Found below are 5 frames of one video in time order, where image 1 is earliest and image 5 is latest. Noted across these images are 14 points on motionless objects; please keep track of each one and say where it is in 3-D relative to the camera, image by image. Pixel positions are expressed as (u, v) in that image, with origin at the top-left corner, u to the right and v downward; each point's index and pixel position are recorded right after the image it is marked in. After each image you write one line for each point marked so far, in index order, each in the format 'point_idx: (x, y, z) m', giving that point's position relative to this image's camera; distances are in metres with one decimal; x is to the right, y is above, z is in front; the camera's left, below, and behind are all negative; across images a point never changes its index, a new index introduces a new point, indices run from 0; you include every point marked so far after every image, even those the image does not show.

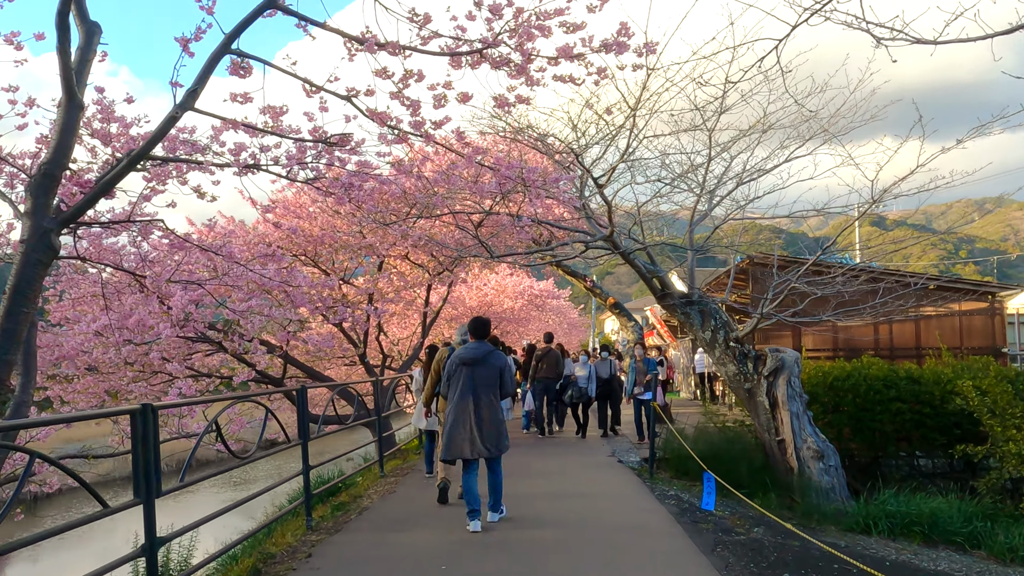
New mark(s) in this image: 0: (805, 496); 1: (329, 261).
0: (+3.6, -2.6, +9.3) m
1: (-3.1, +0.5, +12.7) m
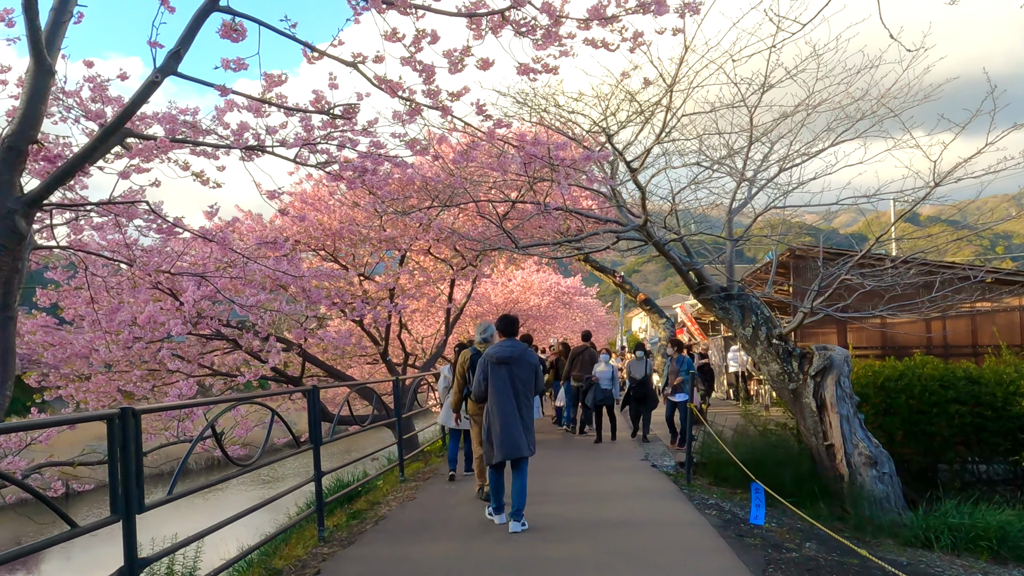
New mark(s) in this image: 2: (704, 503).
0: (+4.0, -2.5, +8.6) m
1: (-2.6, +0.5, +12.2) m
2: (+2.1, -2.4, +8.5) m
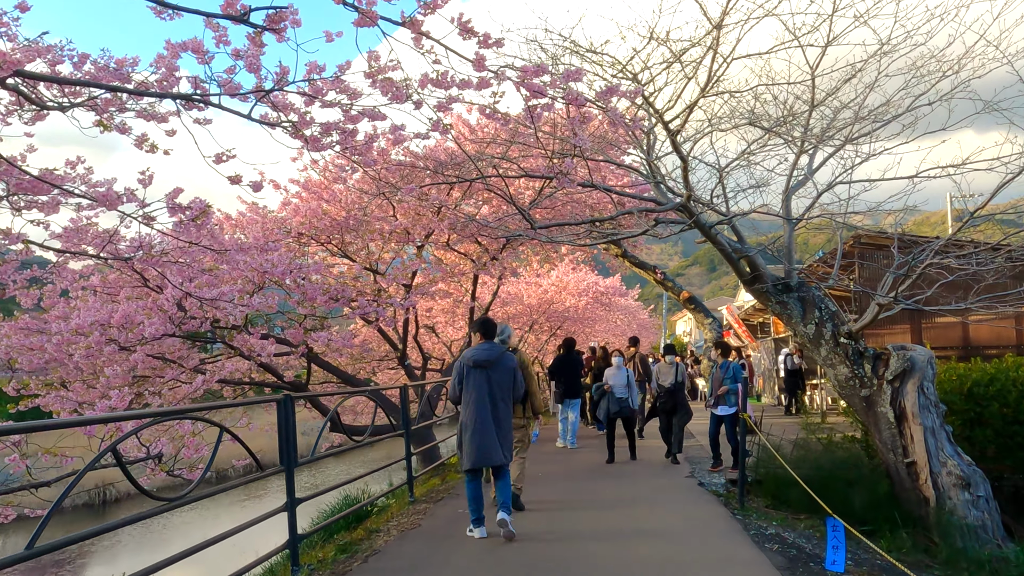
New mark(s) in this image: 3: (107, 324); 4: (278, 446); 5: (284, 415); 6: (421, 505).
0: (+4.2, -2.4, +7.2) m
1: (-2.3, +0.6, +11.1) m
2: (+2.3, -2.3, +7.2) m
3: (-4.8, -0.4, +8.9) m
4: (-1.7, -1.2, +5.5) m
5: (-1.7, -1.0, +5.6) m
6: (-1.0, -2.5, +8.6) m
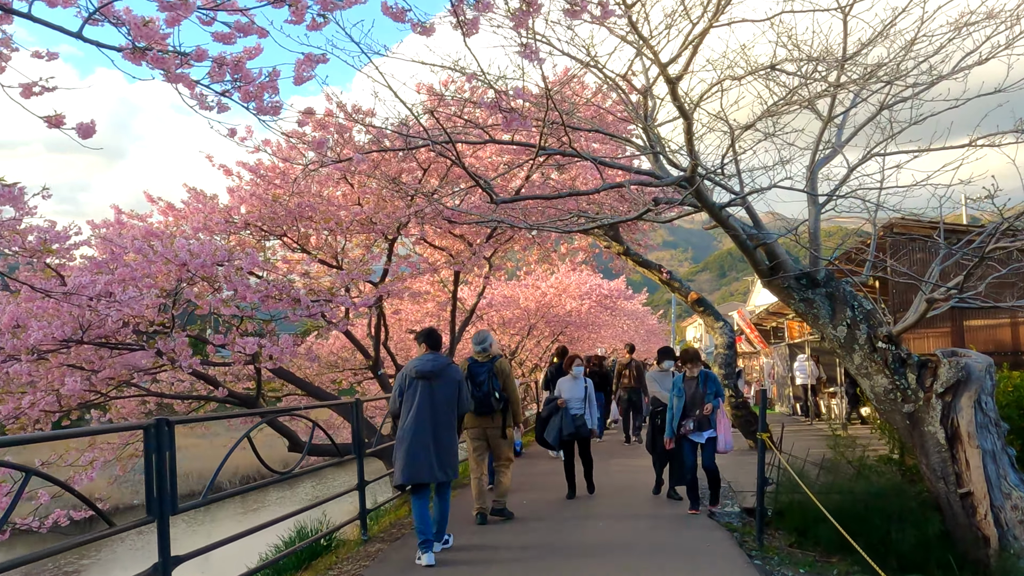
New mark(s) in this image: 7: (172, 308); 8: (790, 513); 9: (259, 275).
0: (+3.9, -2.3, +5.8) m
1: (-2.5, +0.6, +9.8) m
2: (+2.1, -2.3, +5.8) m
3: (-5.1, -0.4, +7.6) m
4: (-2.0, -1.1, +4.2) m
5: (-2.0, -0.9, +4.3) m
6: (-1.3, -2.5, +7.3) m
7: (-3.9, -0.2, +8.5) m
8: (+2.7, -2.2, +7.2) m
9: (-3.0, +0.2, +9.0) m
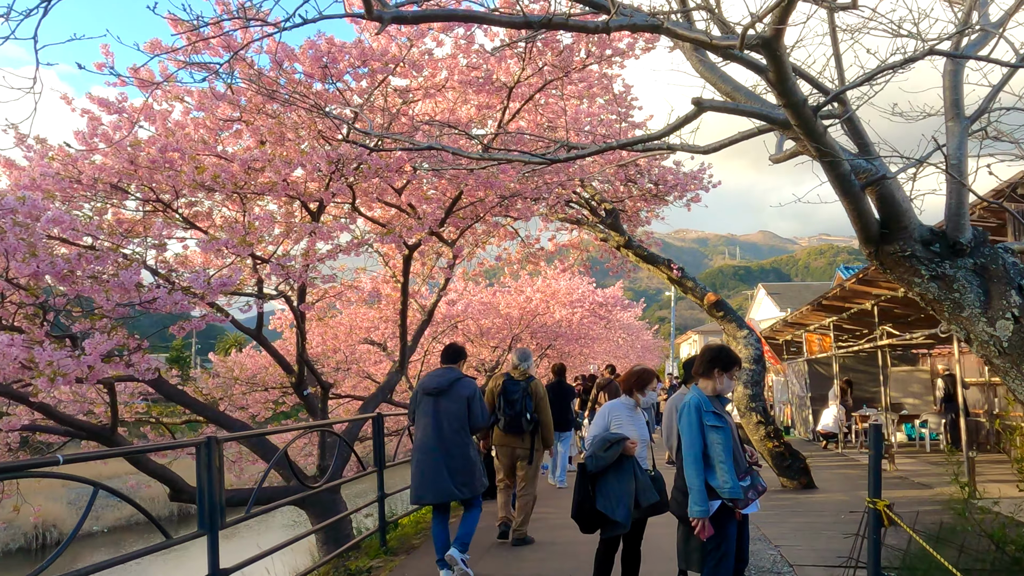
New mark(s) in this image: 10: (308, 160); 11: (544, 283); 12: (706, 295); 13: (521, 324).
0: (+3.6, -2.1, +2.9) m
1: (-2.8, +0.7, +7.0) m
2: (+1.8, -2.1, +2.9) m
3: (-5.4, -0.2, +4.7) m
4: (-2.3, -0.8, +1.3) m
5: (-2.3, -0.6, +1.4) m
6: (-1.6, -2.3, +4.4) m
7: (-4.2, -0.1, +5.7) m
8: (+2.4, -2.0, +4.4) m
9: (-3.3, +0.3, +6.2) m
10: (-1.7, +1.1, +6.7) m
11: (+0.8, +0.1, +18.6) m
12: (+3.1, -0.1, +12.0) m
13: (+0.2, -0.9, +17.6) m
